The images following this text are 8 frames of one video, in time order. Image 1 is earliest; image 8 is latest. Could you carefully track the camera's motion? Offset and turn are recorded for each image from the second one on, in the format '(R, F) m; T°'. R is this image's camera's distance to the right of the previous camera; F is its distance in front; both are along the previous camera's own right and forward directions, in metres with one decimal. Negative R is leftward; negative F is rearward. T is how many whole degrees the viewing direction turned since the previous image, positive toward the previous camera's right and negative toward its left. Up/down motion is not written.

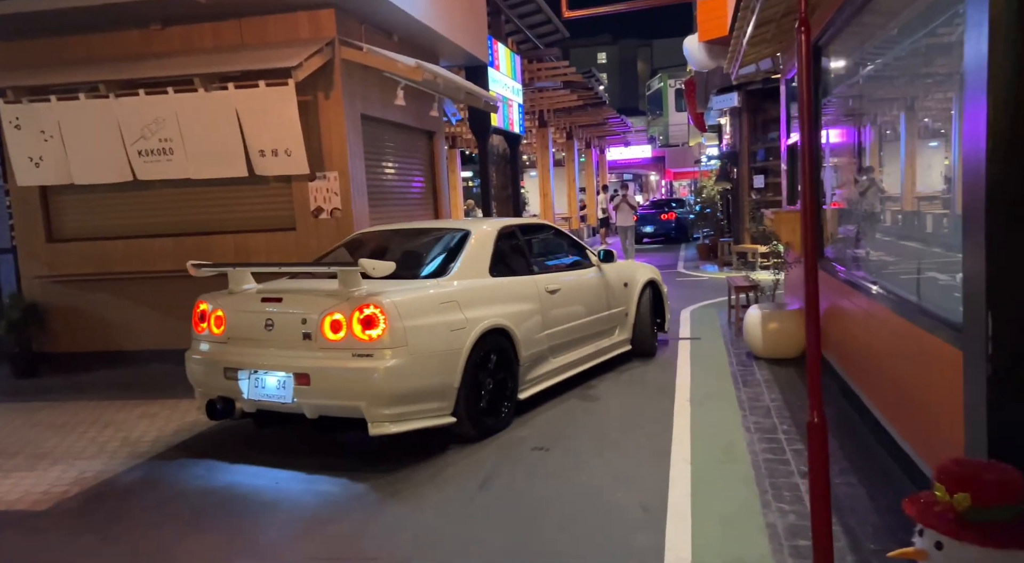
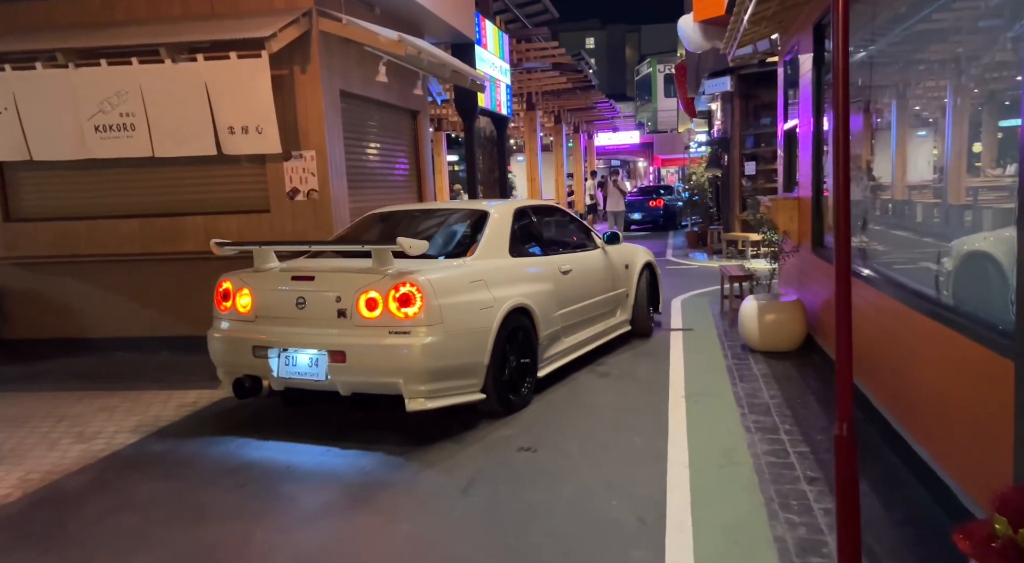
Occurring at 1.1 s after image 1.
(0.0, +0.3) m; +1°
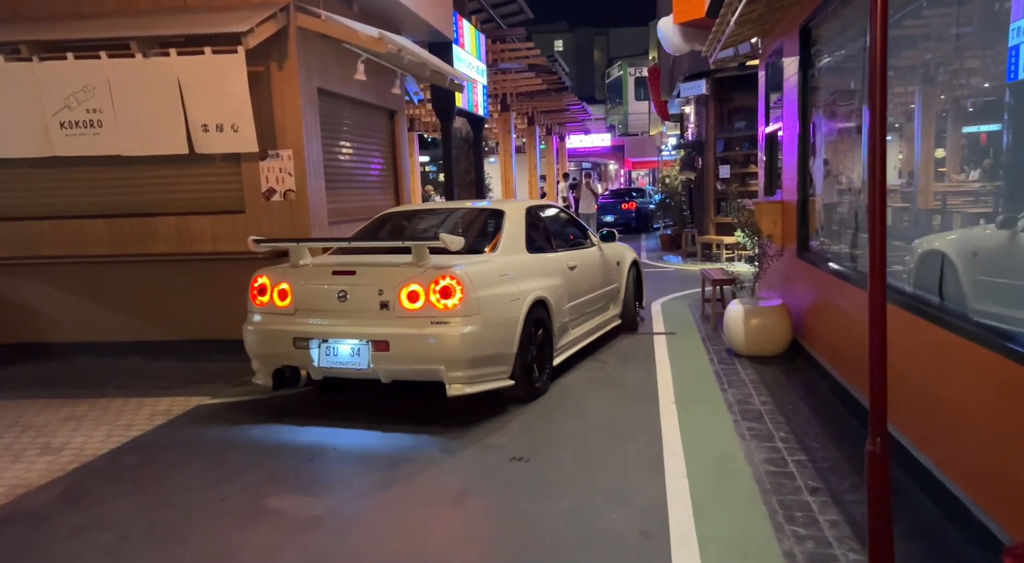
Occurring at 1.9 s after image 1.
(-0.1, +0.1) m; +3°
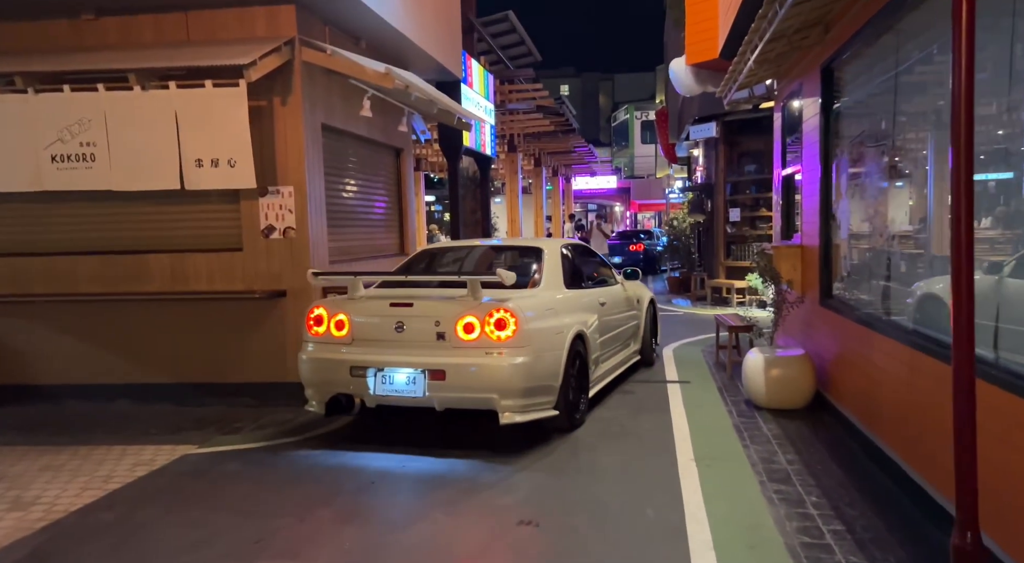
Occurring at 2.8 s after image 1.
(0.0, +0.3) m; 0°
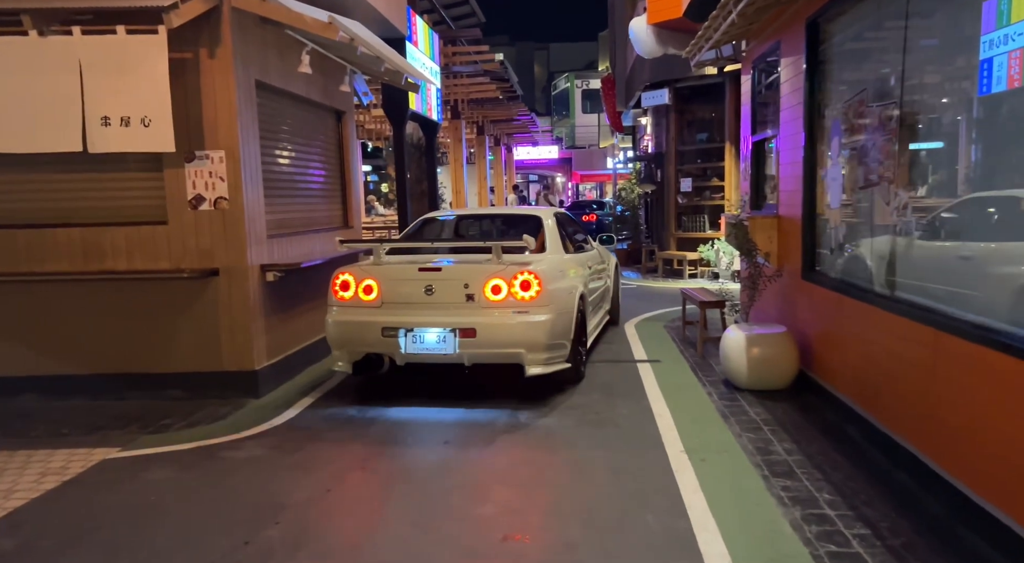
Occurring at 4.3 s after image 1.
(-0.2, +0.5) m; +5°
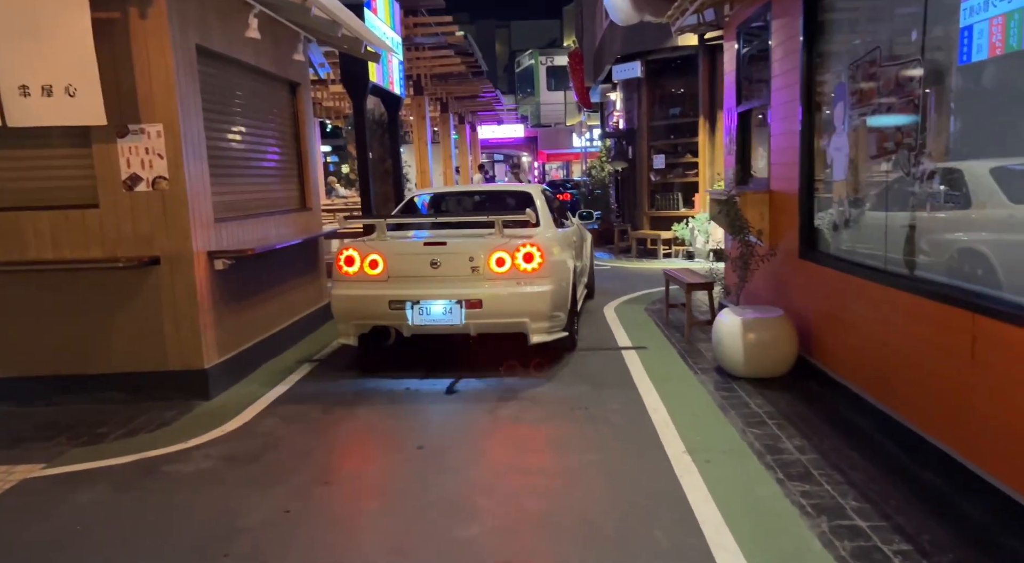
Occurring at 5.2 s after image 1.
(-0.1, +0.5) m; +3°
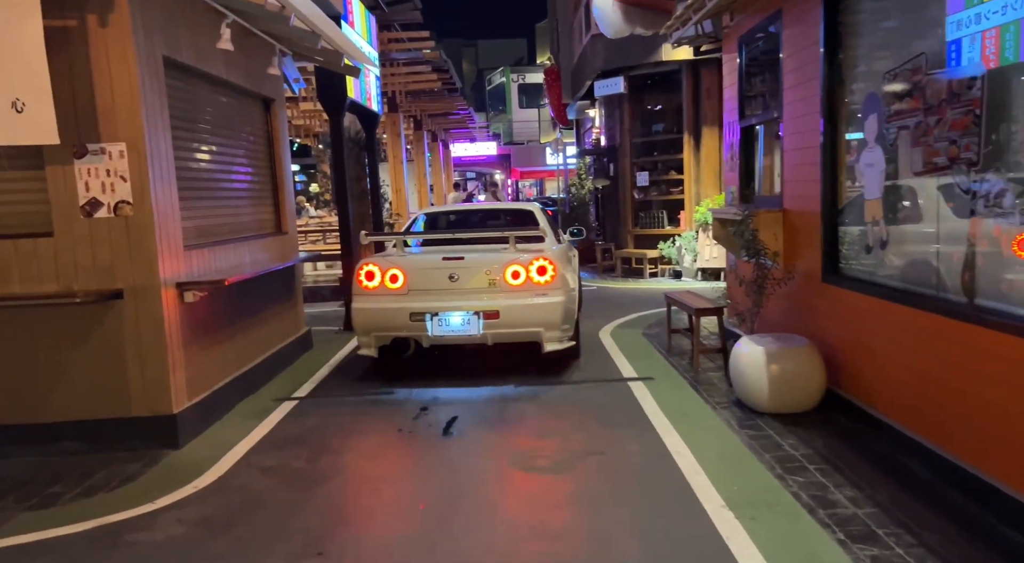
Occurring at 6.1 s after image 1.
(-0.2, +0.4) m; +3°
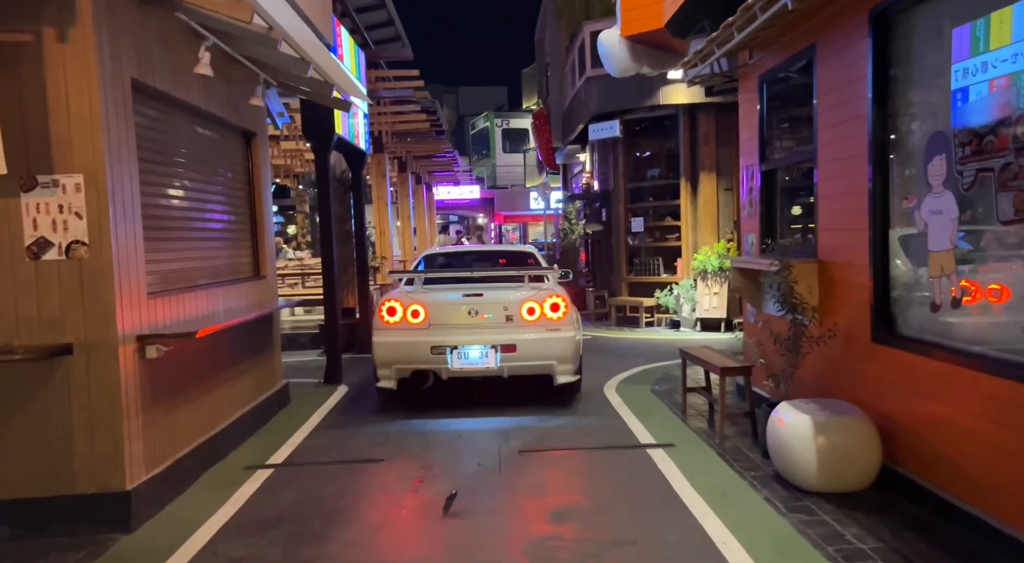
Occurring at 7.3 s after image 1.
(-0.2, +0.6) m; +2°
